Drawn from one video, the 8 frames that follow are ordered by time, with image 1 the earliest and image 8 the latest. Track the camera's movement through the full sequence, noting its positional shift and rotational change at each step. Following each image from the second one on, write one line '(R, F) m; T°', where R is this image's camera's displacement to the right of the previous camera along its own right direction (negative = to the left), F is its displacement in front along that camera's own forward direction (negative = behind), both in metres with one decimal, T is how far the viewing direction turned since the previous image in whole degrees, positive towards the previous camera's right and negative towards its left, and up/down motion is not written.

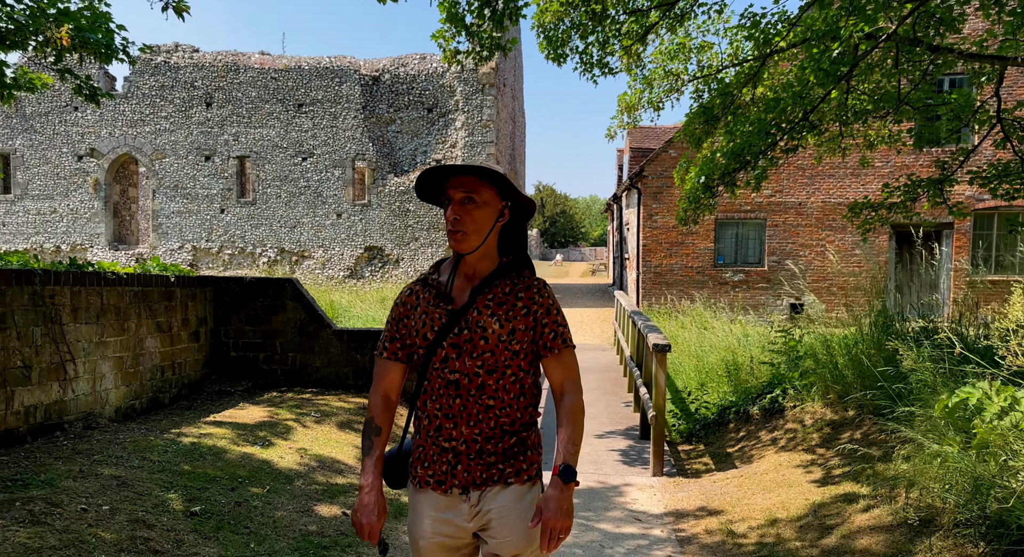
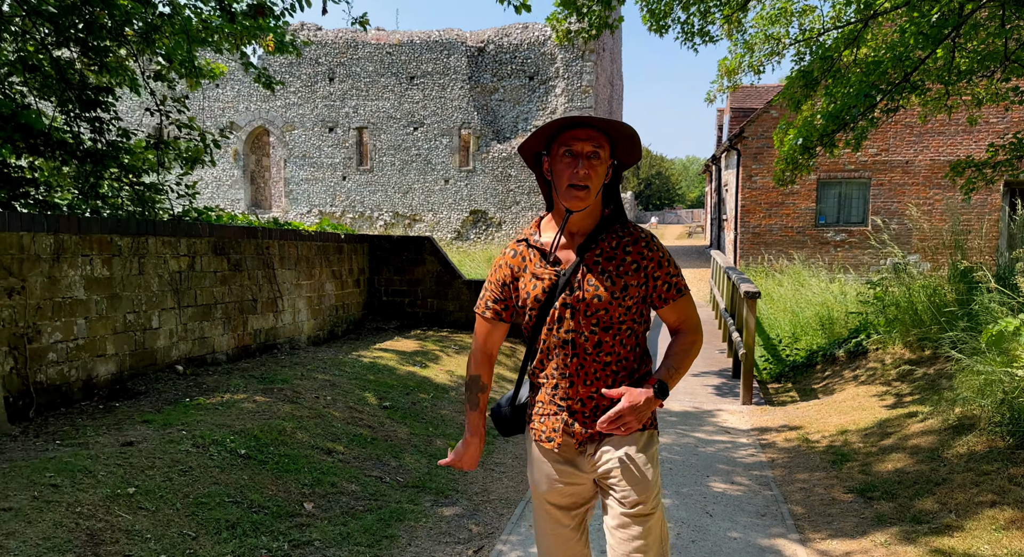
(-0.2, -1.1) m; -8°
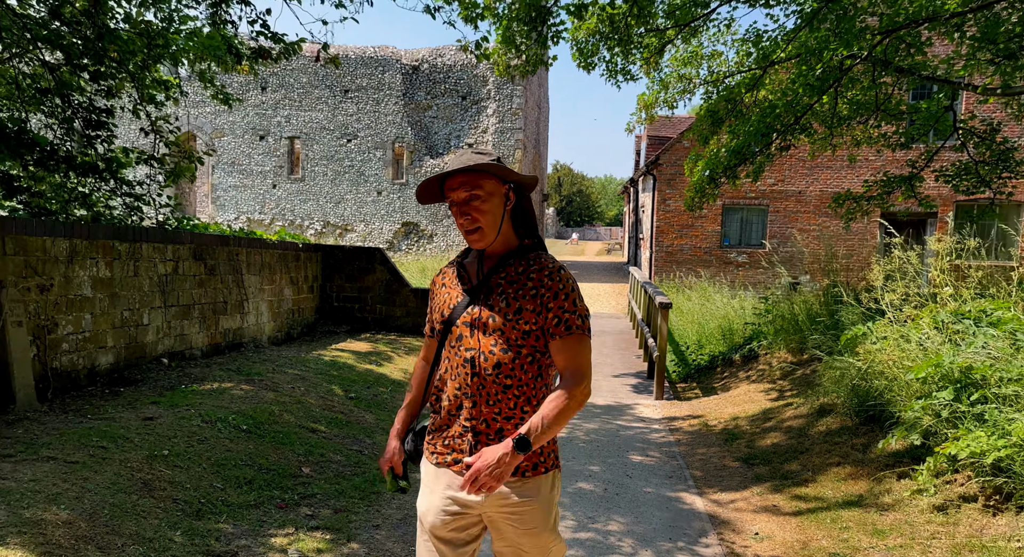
(-0.3, -0.9) m; +7°
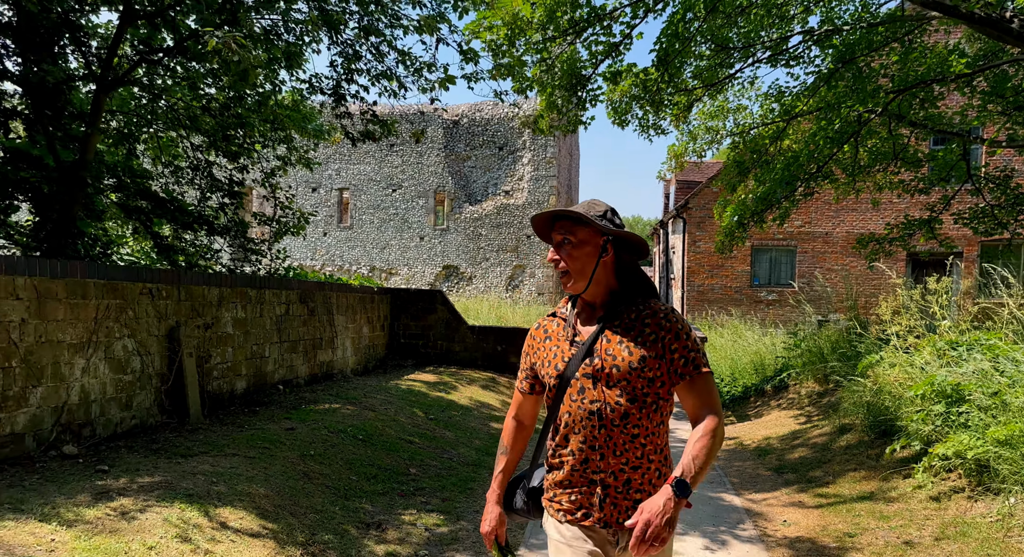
(-0.3, -1.1) m; -2°
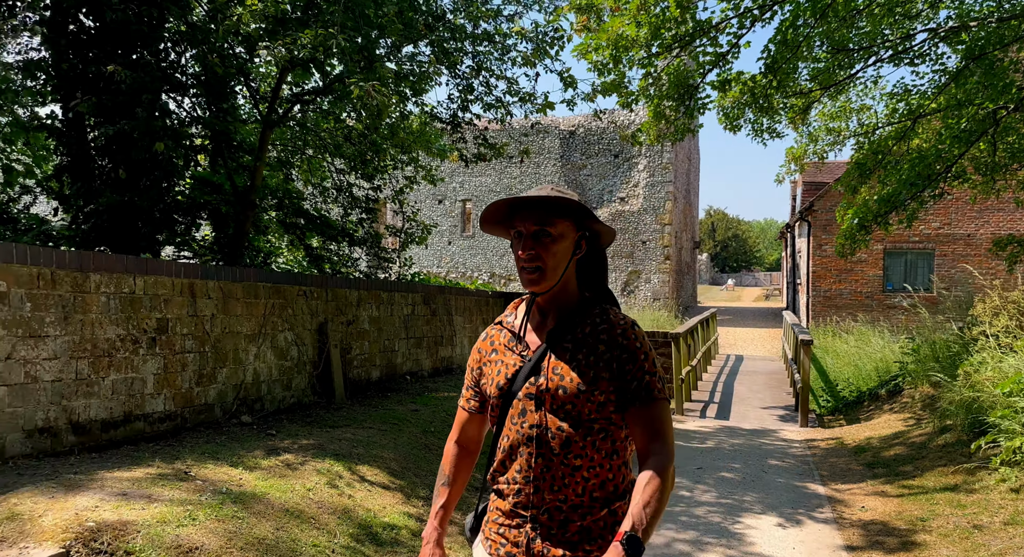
(+0.3, -0.6) m; -11°
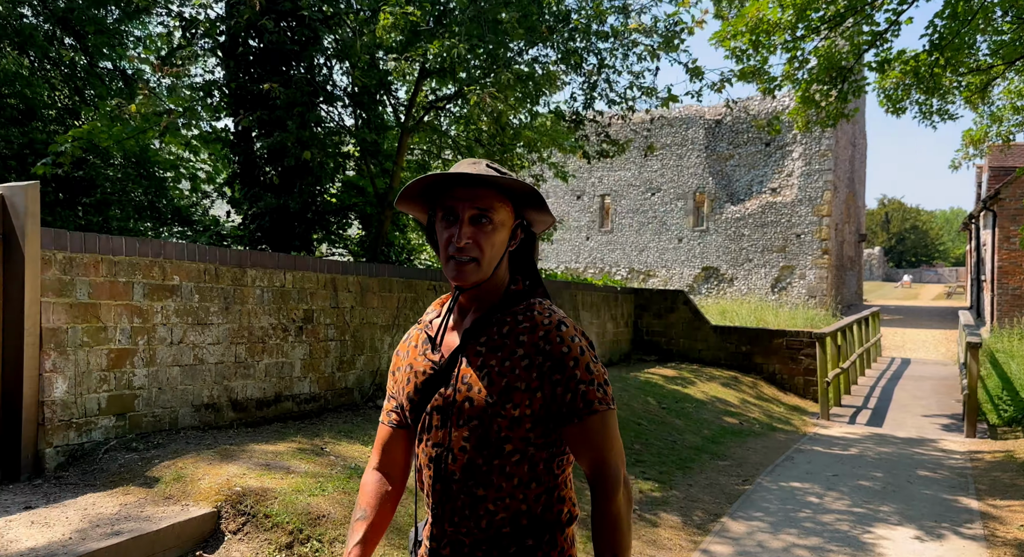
(+0.3, 0.0) m; -13°
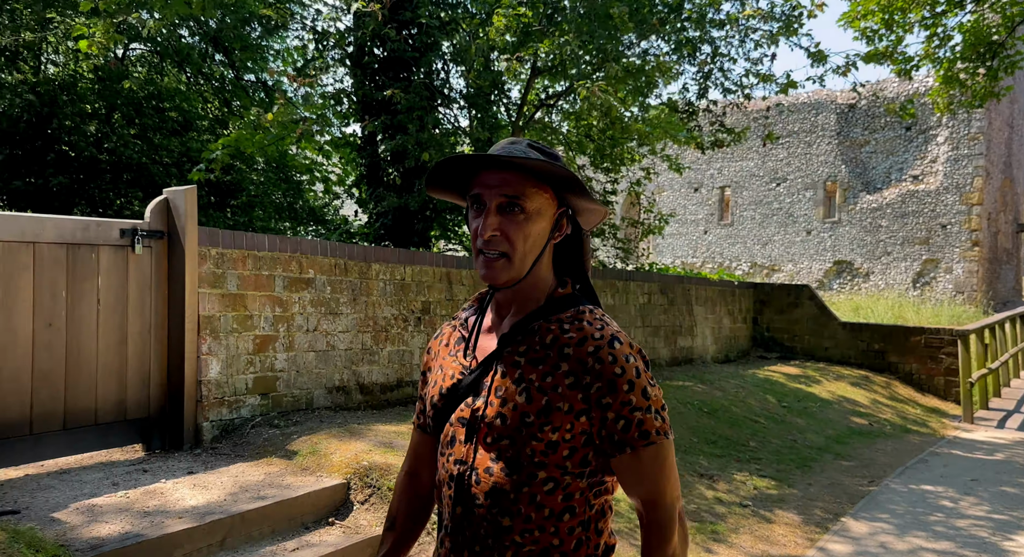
(0.0, -0.1) m; -10°
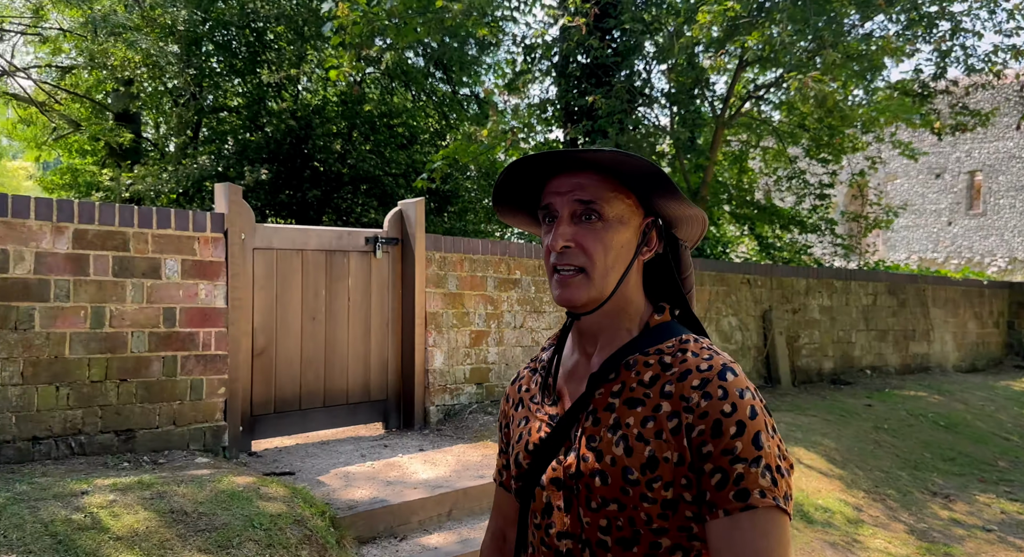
(0.0, -0.2) m; -18°
